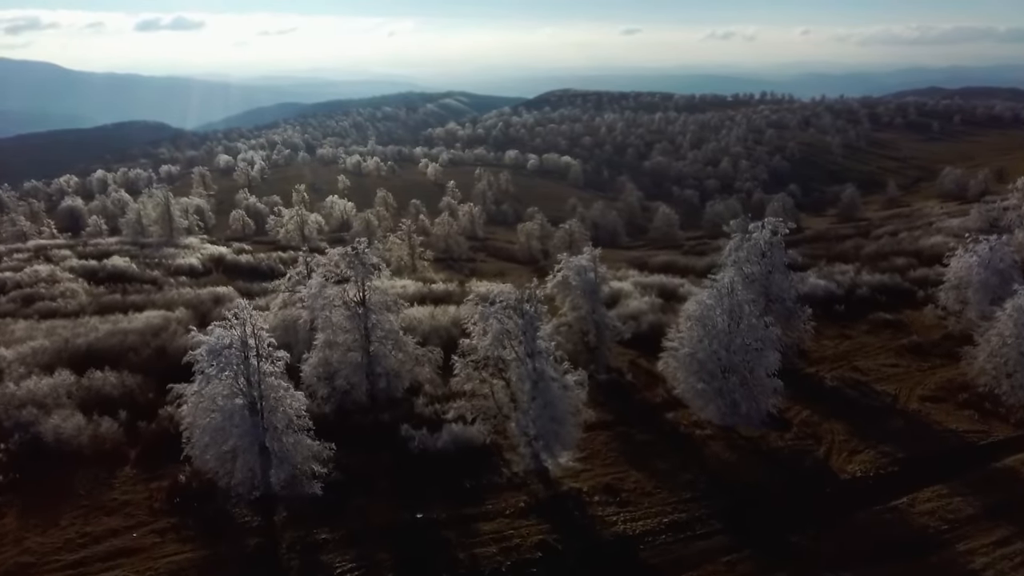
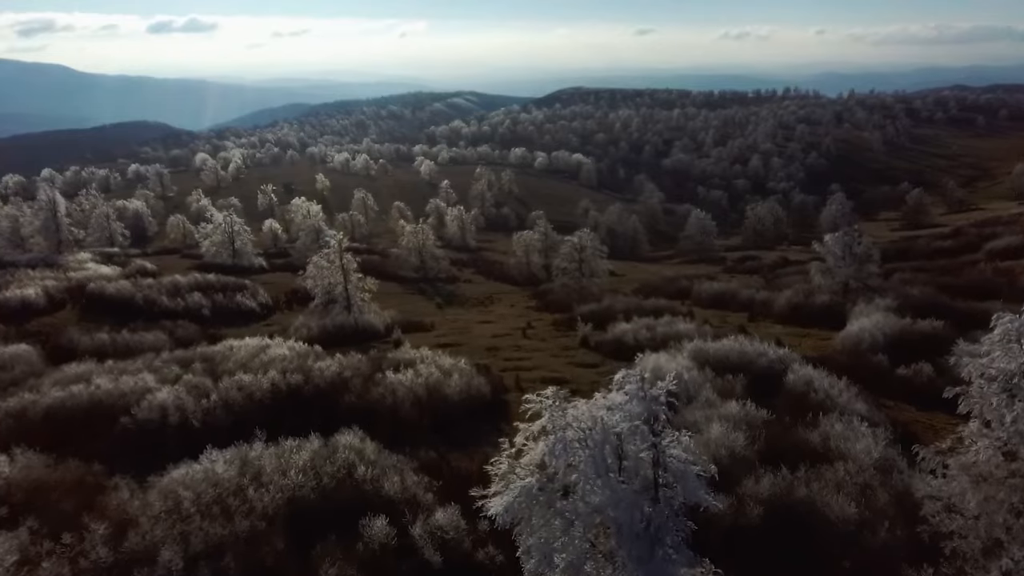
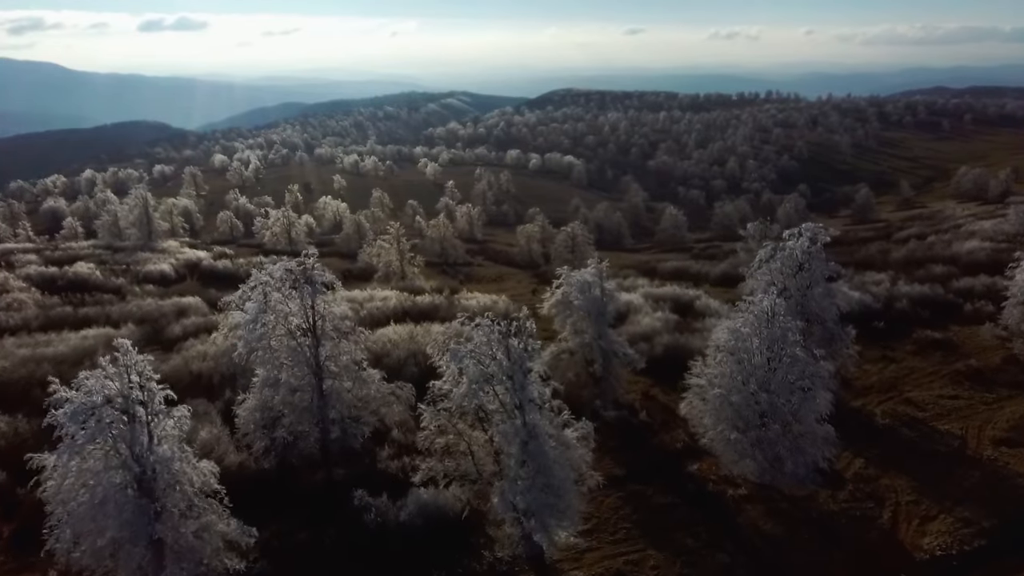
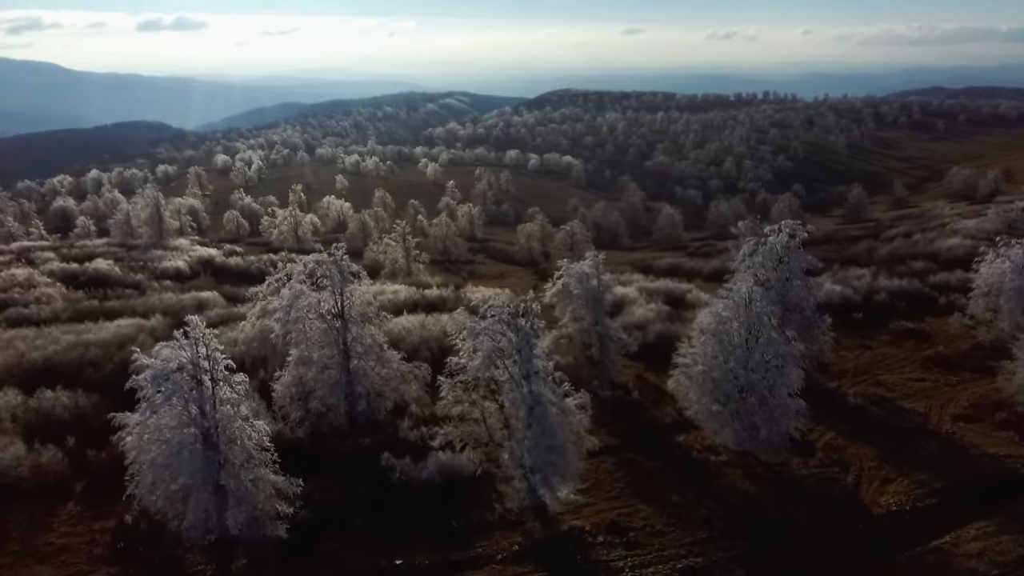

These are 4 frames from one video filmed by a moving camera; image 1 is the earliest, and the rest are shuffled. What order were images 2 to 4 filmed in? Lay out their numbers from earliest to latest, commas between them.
4, 3, 2
